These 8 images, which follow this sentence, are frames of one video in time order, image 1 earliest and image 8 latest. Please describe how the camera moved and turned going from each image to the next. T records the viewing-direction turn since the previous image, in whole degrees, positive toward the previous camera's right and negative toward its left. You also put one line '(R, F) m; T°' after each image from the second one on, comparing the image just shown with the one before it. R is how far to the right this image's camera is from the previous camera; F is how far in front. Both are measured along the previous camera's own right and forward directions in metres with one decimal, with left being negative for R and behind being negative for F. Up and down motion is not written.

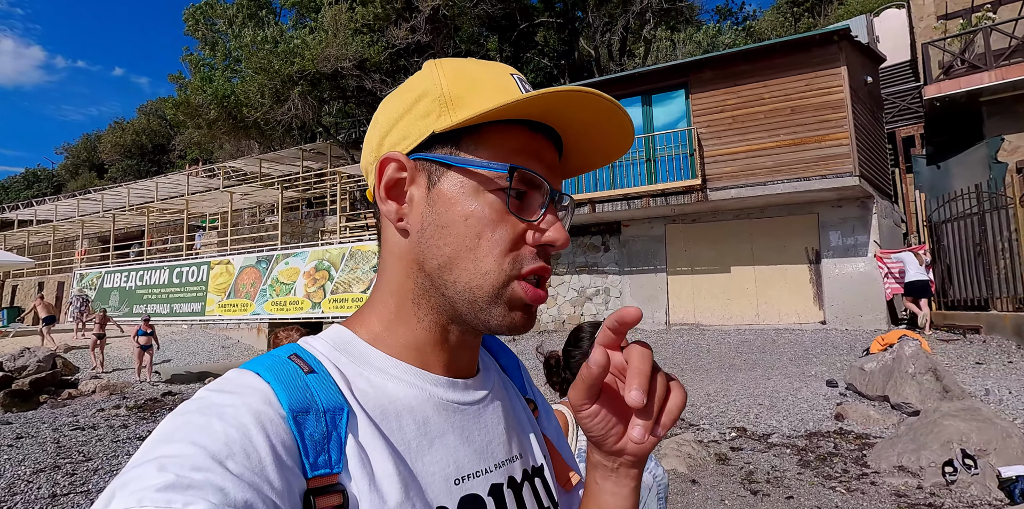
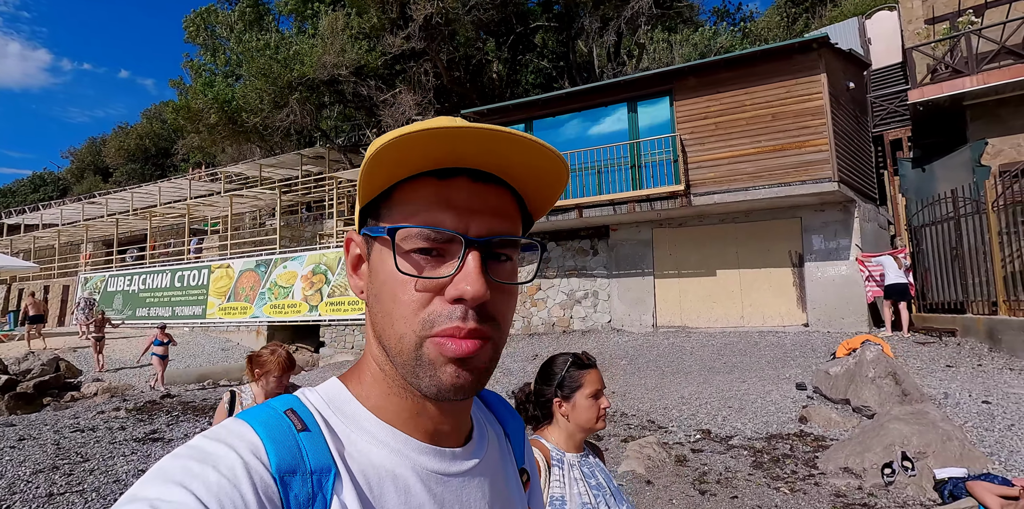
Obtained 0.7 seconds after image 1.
(+0.4, -0.2) m; -1°
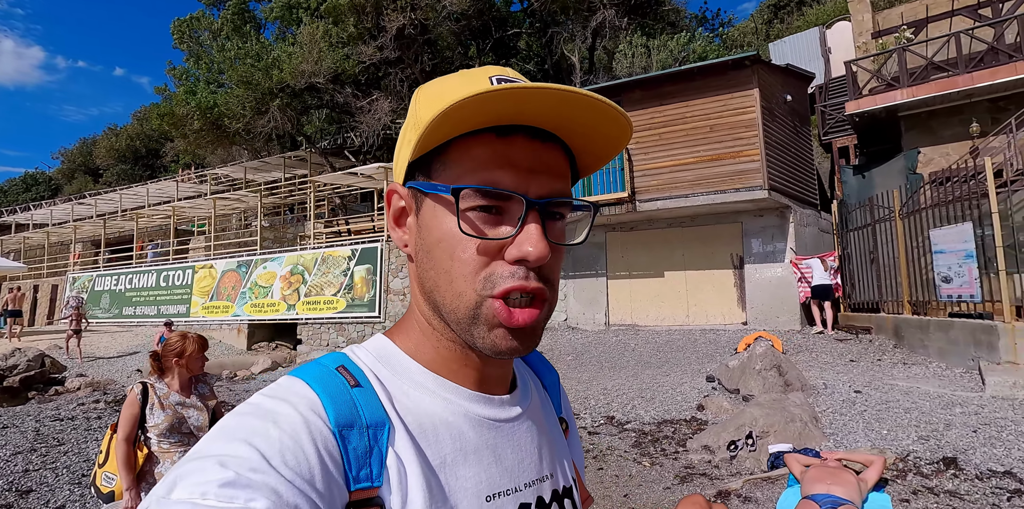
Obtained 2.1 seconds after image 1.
(+0.9, -0.7) m; 0°
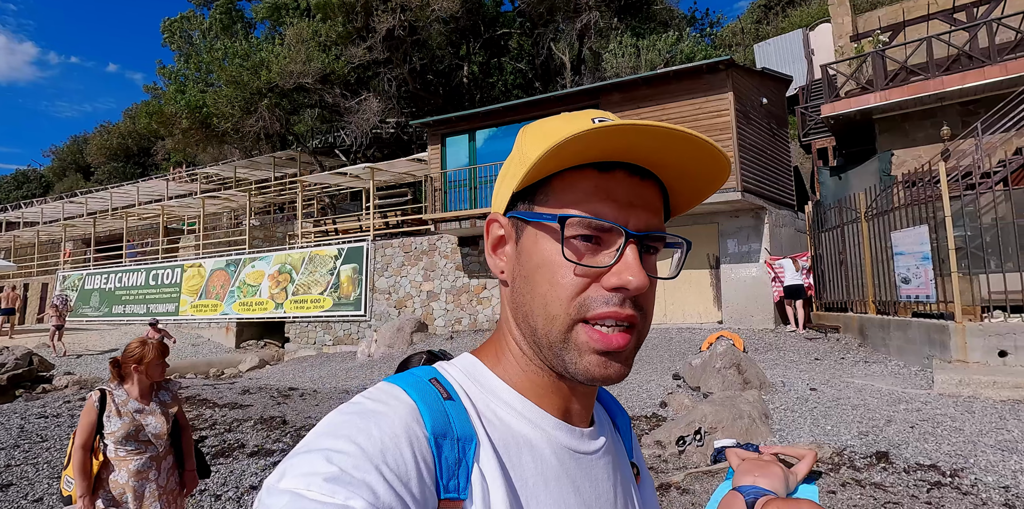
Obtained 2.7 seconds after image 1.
(+0.4, -0.2) m; 0°
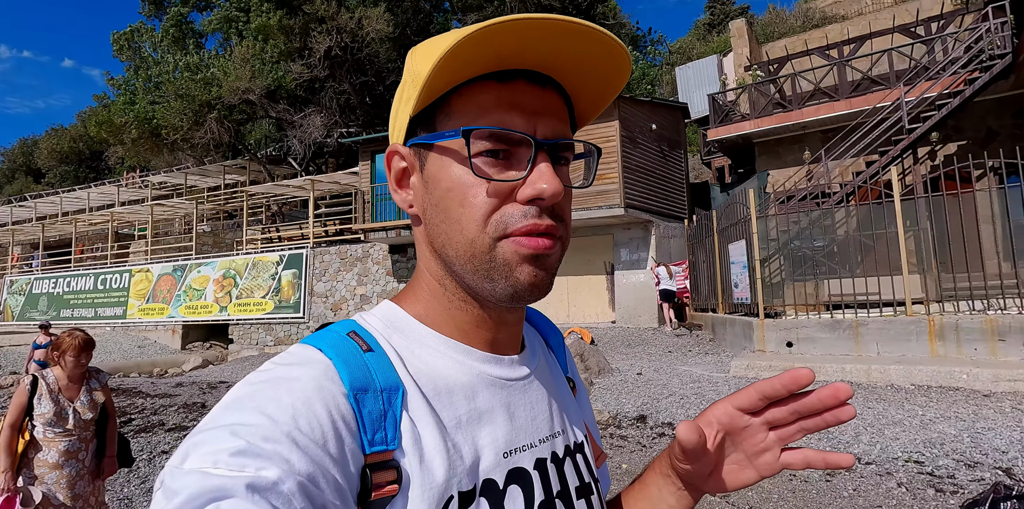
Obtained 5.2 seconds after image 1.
(+1.5, -1.4) m; +3°
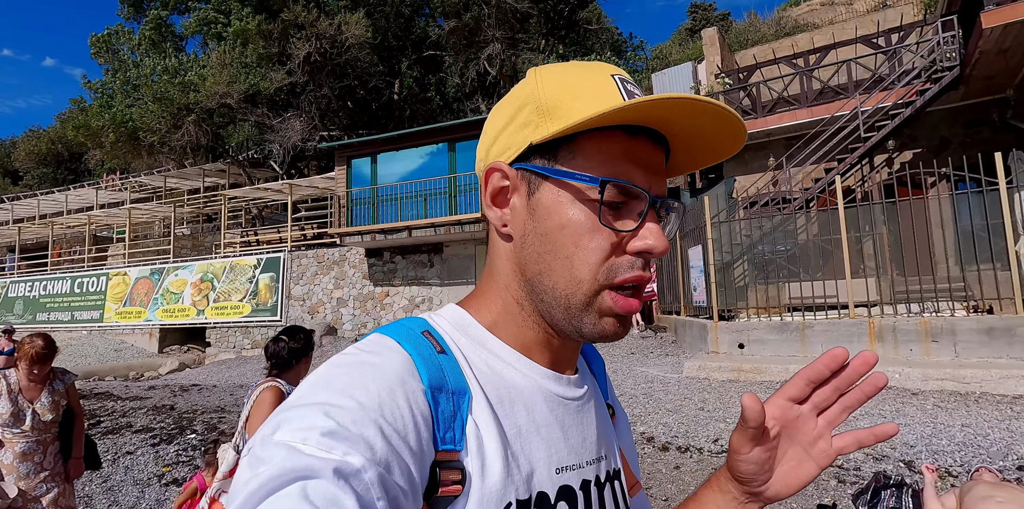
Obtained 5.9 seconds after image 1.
(+0.5, -0.3) m; +1°
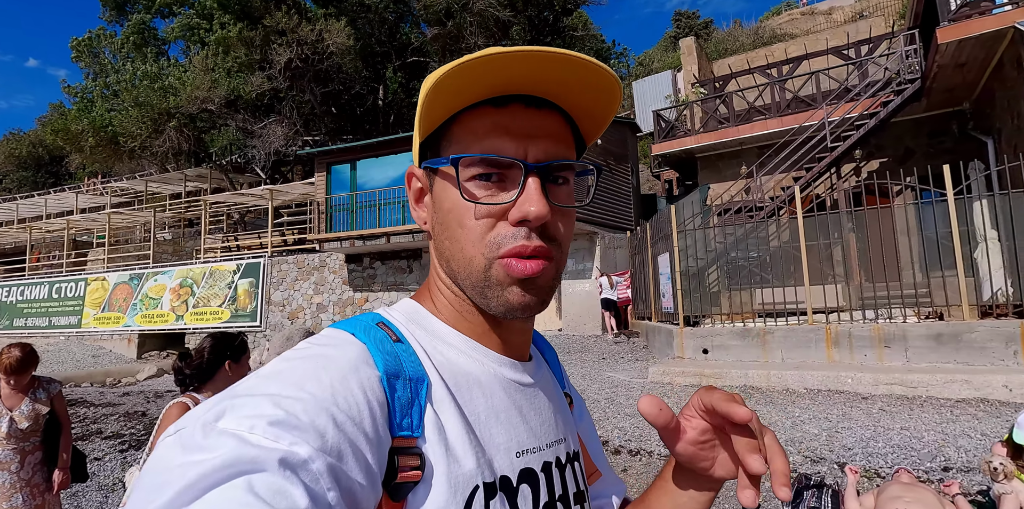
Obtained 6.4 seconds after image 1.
(+0.4, -0.2) m; +1°
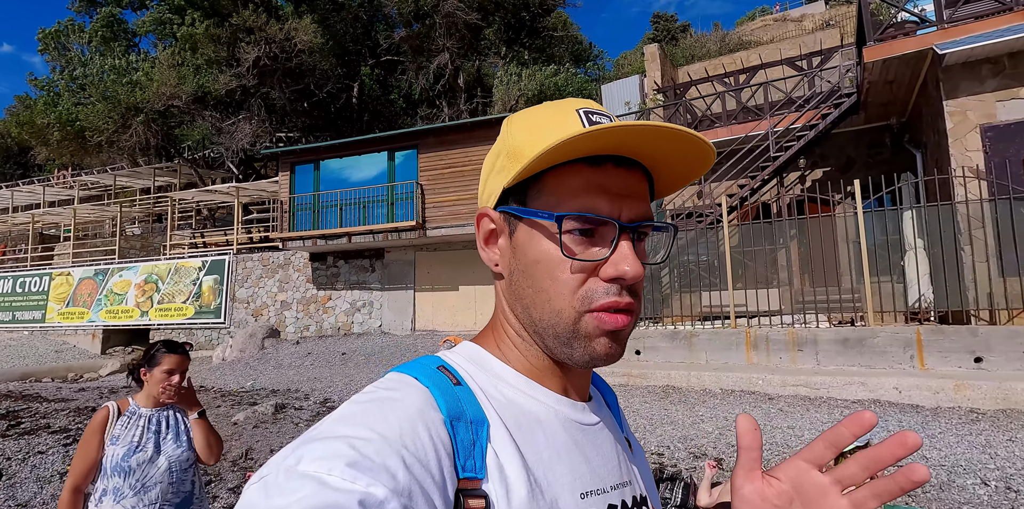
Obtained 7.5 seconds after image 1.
(+0.9, -0.4) m; +1°
